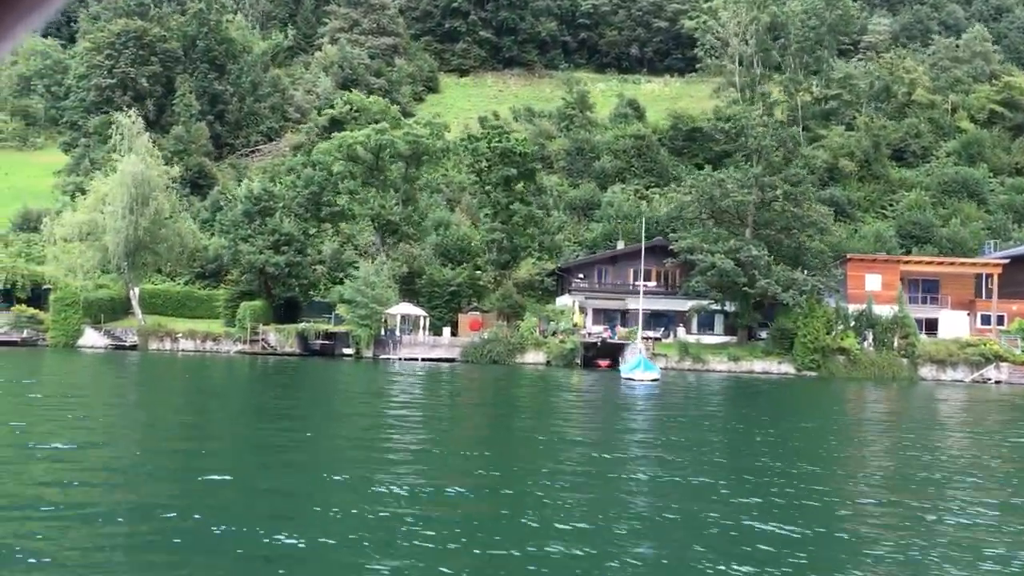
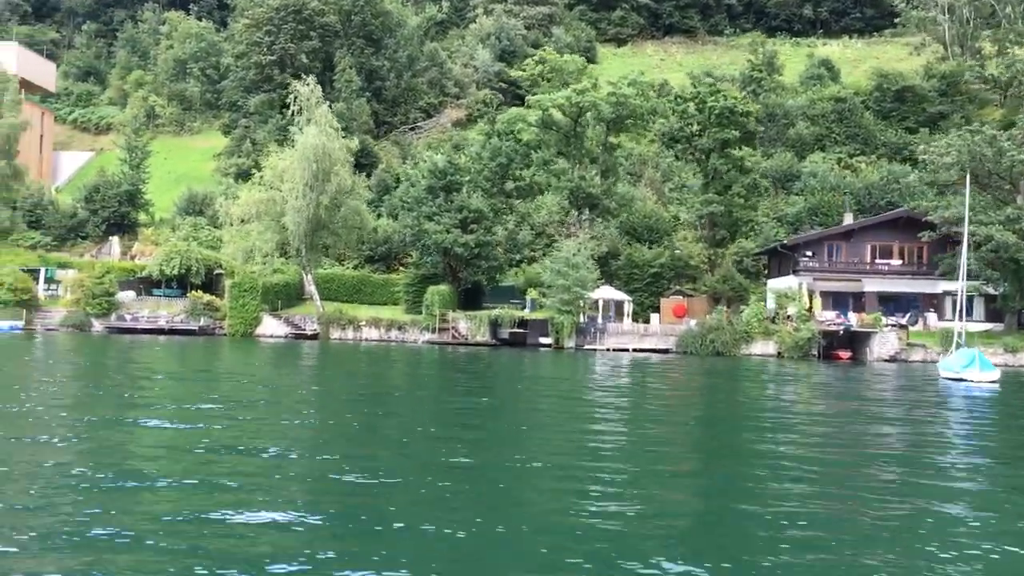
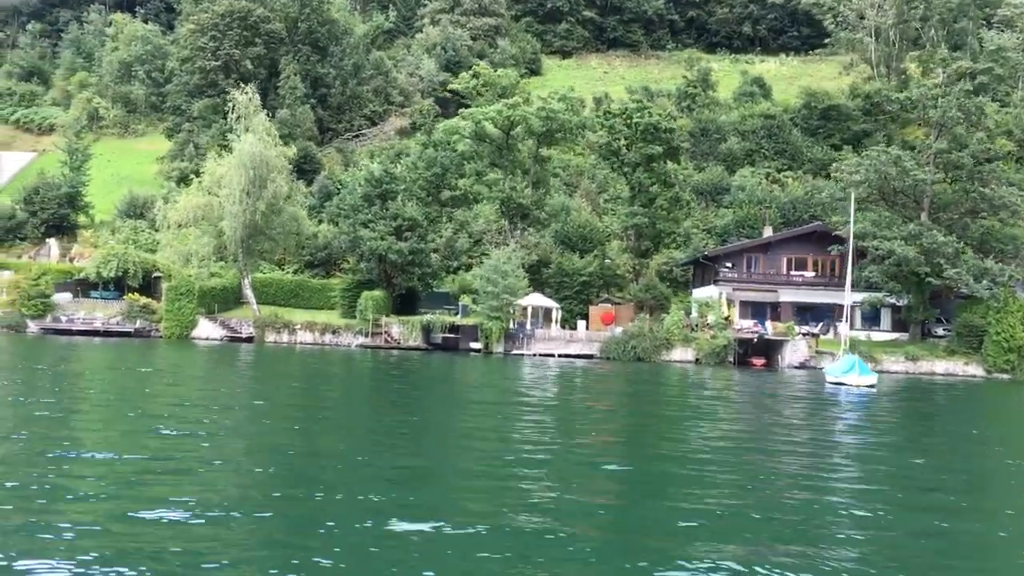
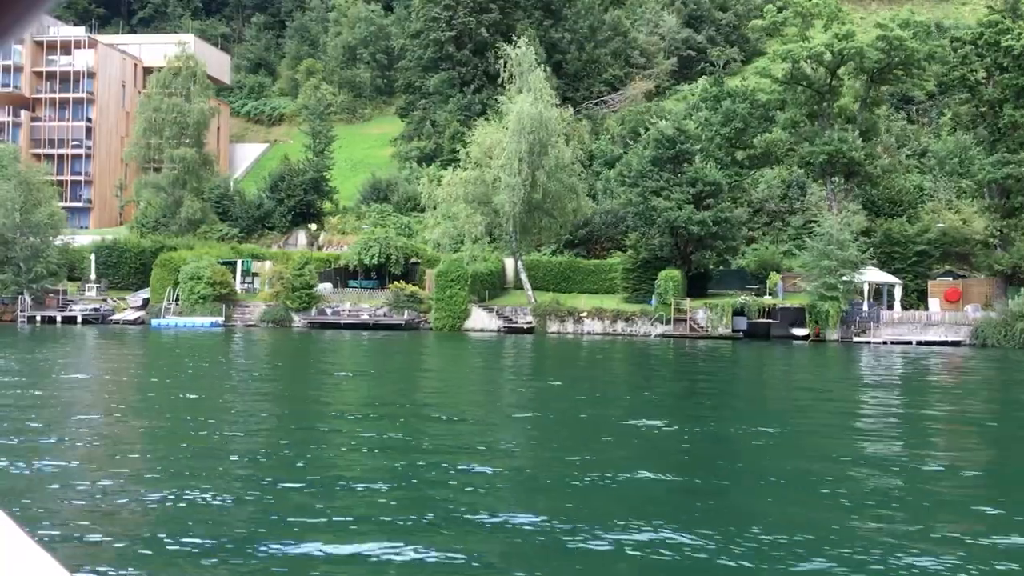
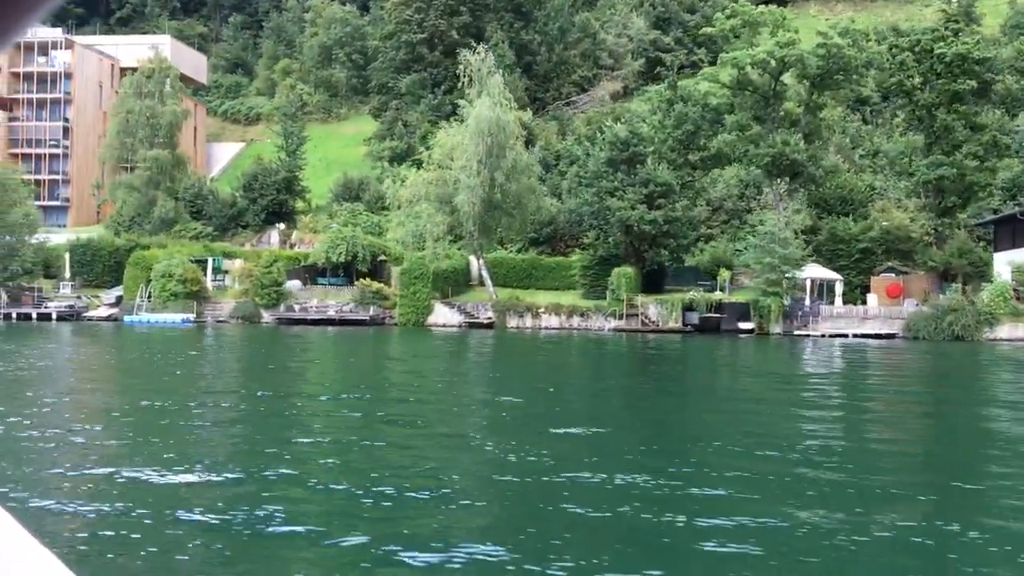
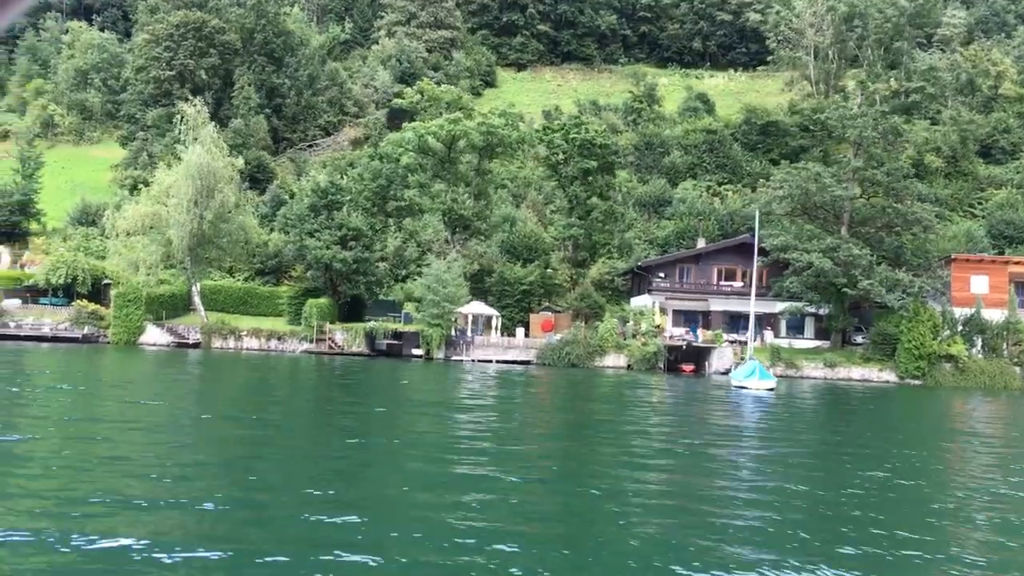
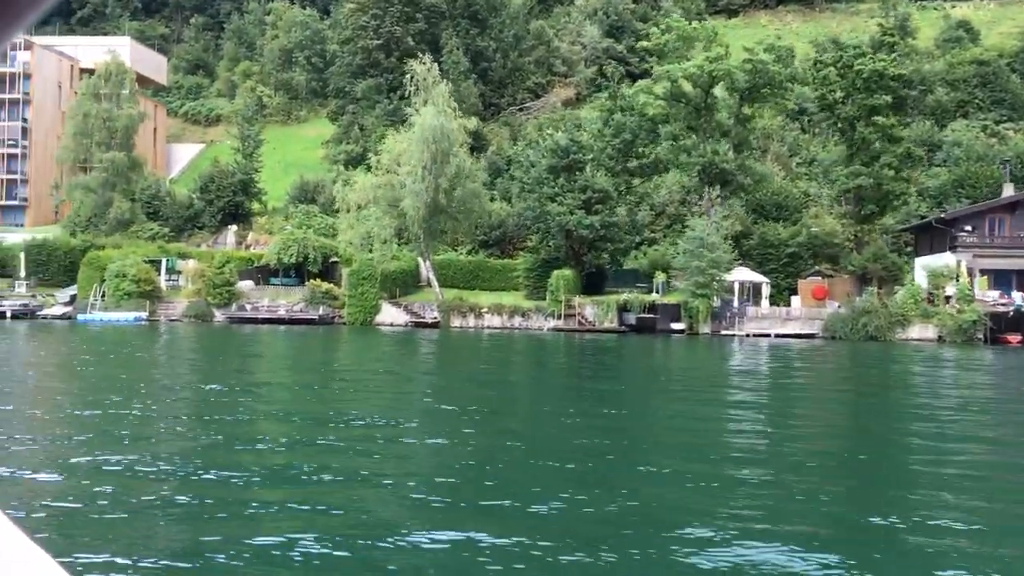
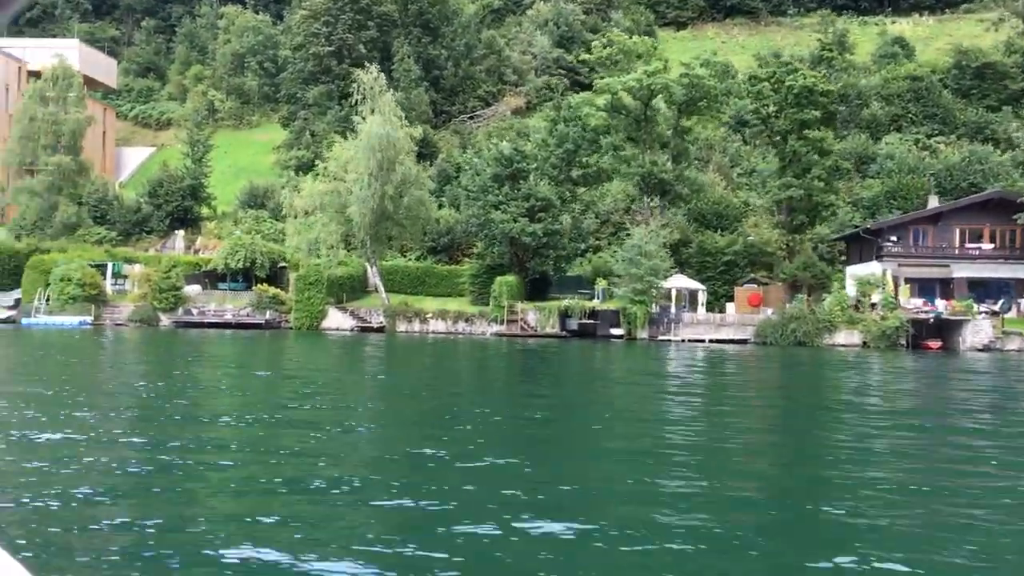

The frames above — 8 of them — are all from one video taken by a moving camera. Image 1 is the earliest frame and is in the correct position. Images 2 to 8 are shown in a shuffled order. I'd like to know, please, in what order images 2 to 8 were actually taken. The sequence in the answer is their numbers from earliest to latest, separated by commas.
6, 3, 2, 8, 7, 5, 4
